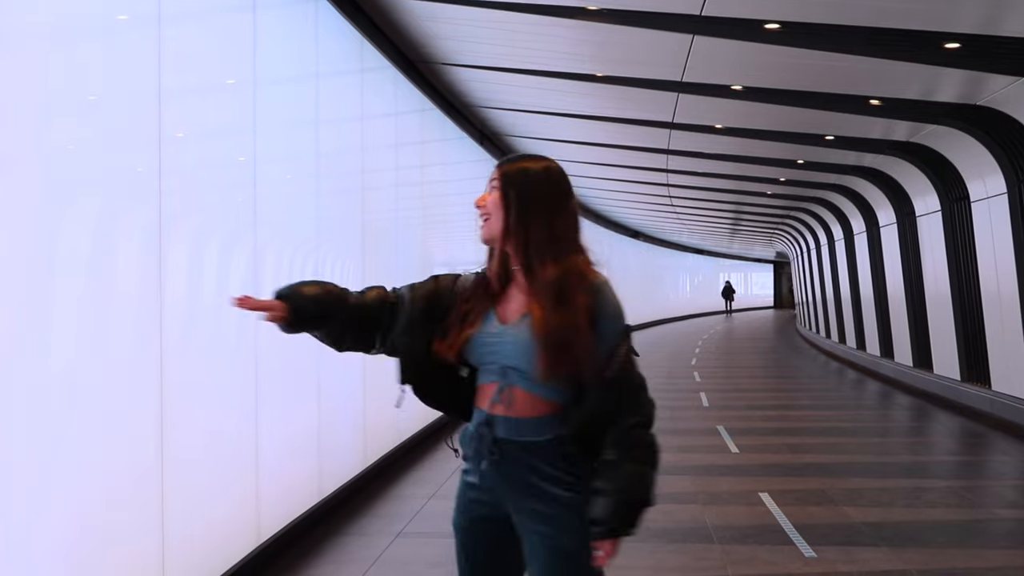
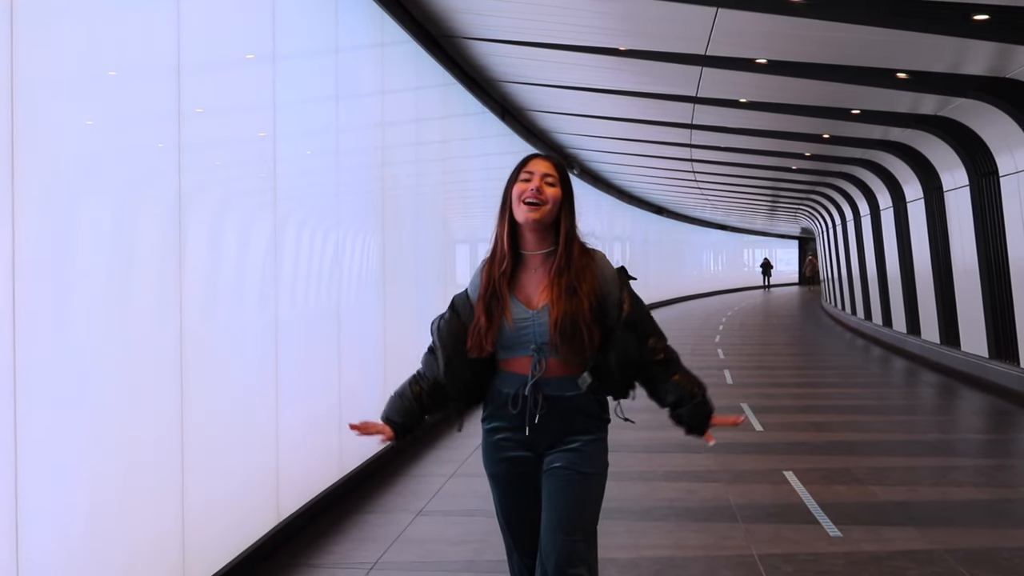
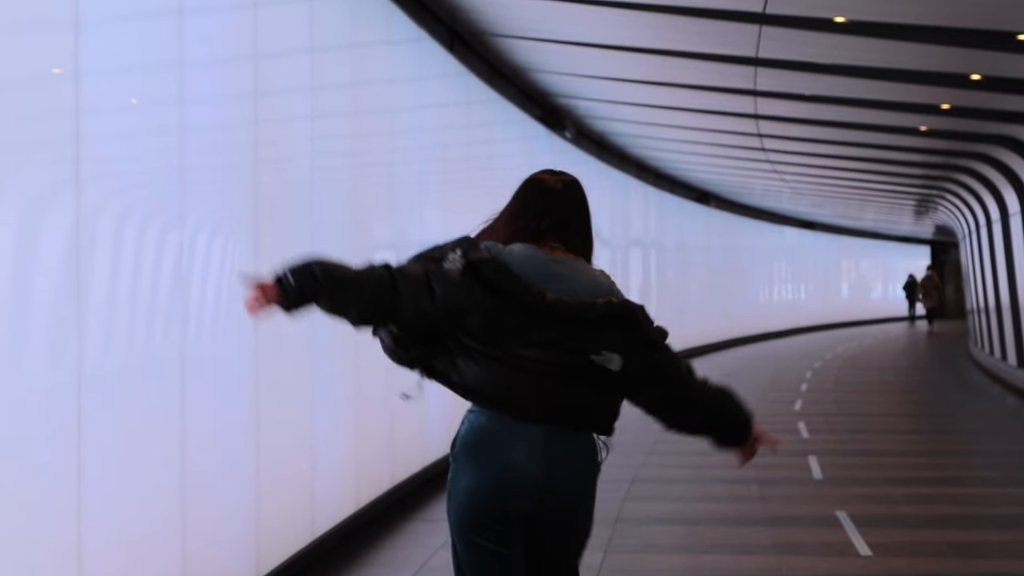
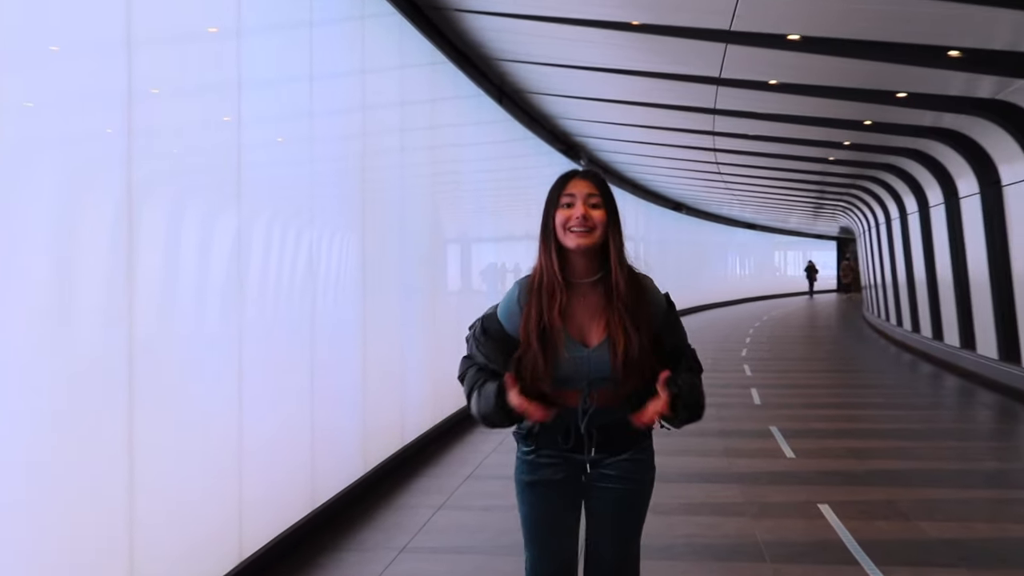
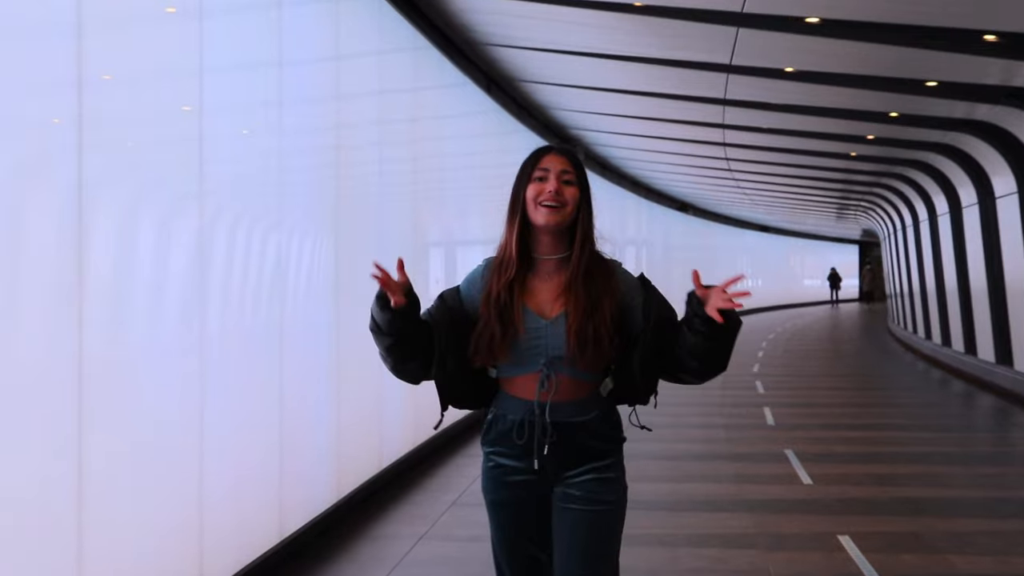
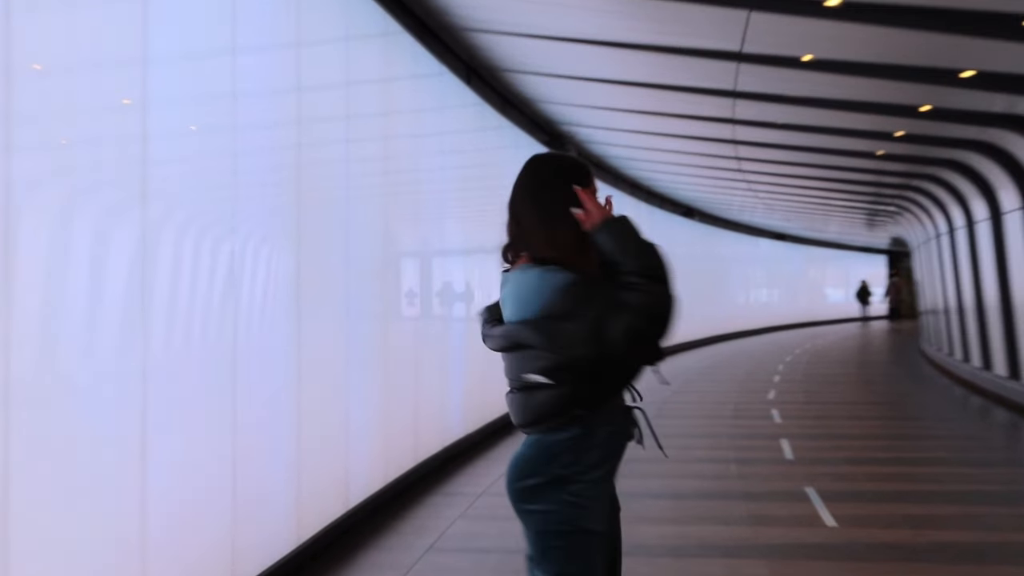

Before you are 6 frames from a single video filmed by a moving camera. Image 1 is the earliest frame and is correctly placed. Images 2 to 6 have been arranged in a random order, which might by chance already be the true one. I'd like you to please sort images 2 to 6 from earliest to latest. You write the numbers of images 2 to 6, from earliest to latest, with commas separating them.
2, 4, 5, 6, 3
